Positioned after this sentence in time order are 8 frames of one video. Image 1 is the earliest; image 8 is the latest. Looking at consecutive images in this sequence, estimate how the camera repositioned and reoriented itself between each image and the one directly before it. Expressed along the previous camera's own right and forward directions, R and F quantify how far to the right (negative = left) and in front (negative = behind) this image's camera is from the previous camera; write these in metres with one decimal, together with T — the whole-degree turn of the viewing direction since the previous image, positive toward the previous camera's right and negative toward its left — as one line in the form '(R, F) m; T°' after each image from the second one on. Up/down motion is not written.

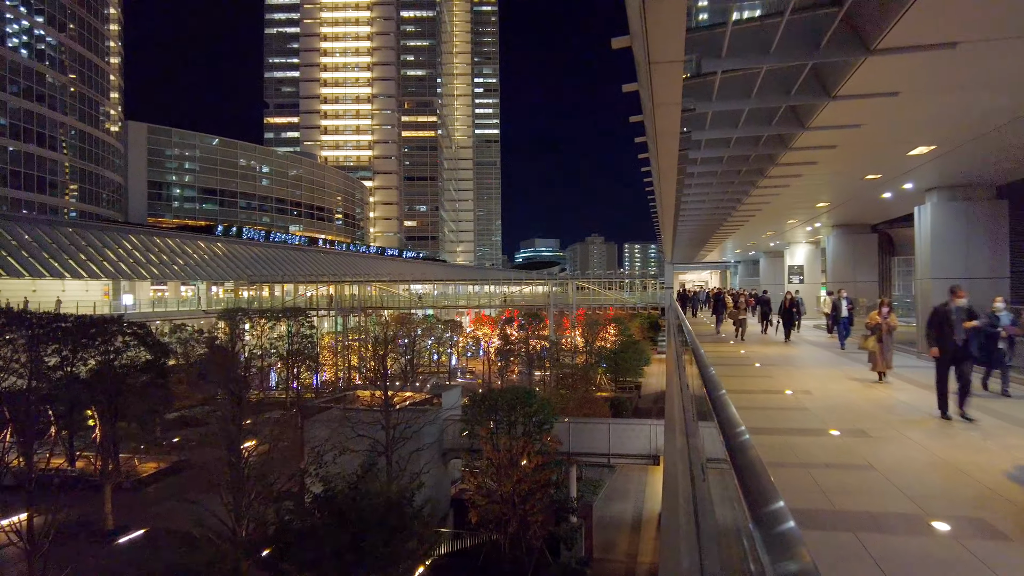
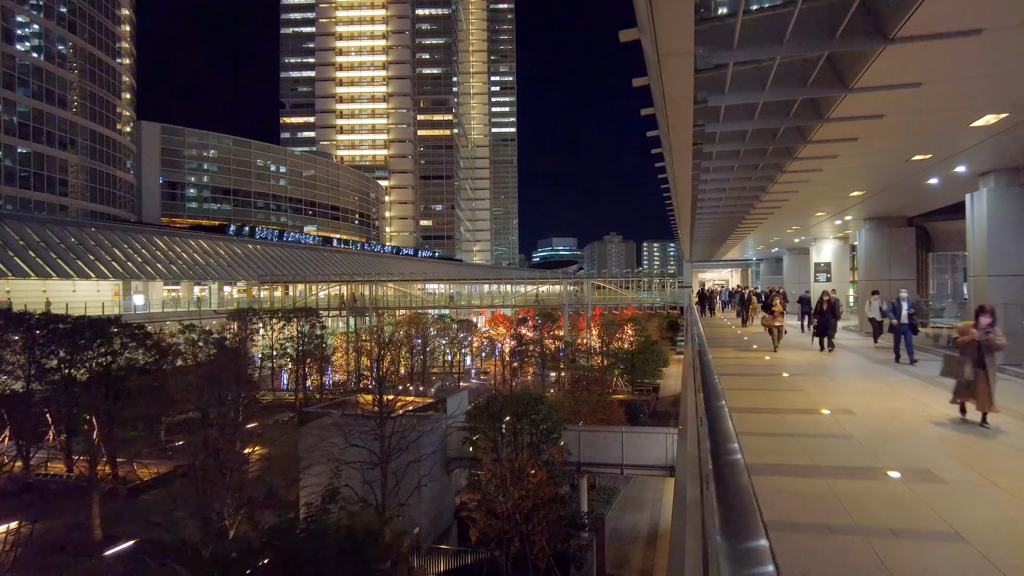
(+0.3, +1.1) m; -2°
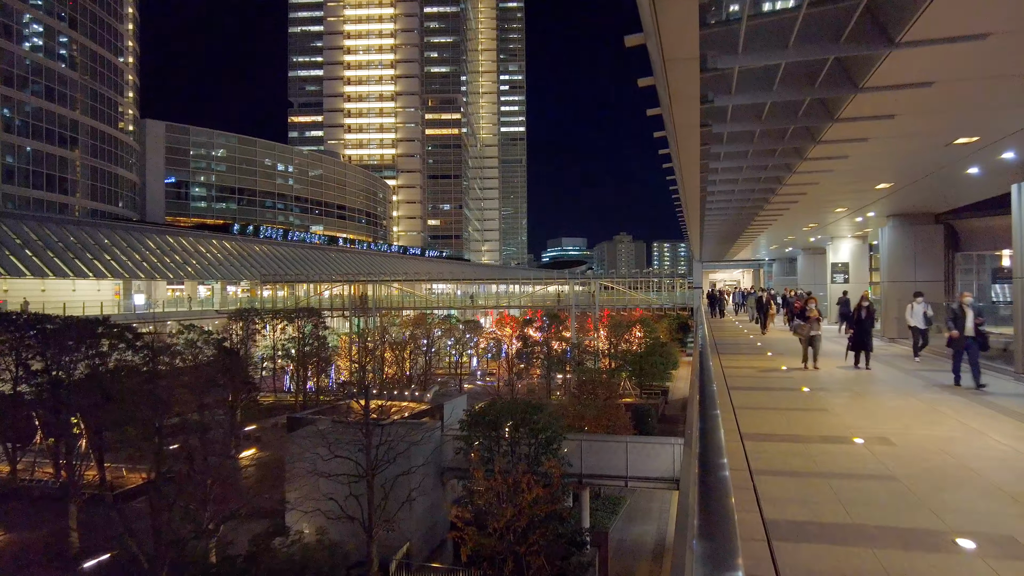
(+0.3, +0.9) m; -1°
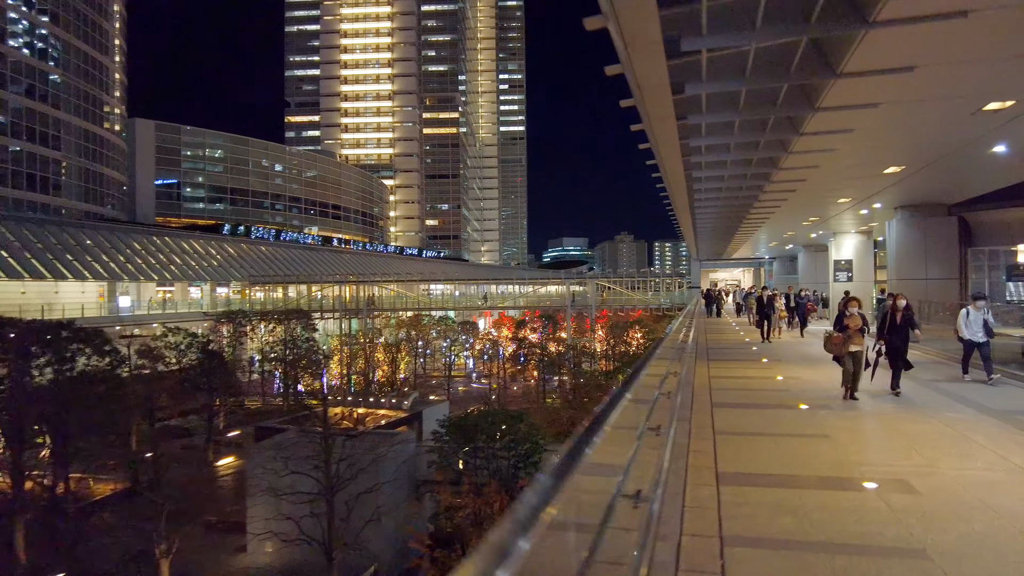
(+0.6, +1.1) m; 0°
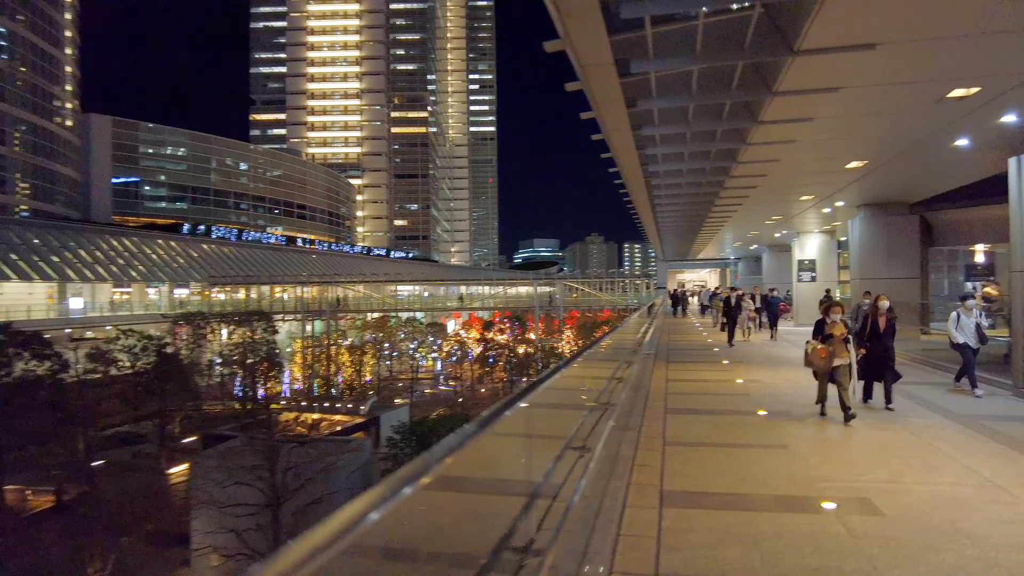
(+0.3, +0.5) m; +2°
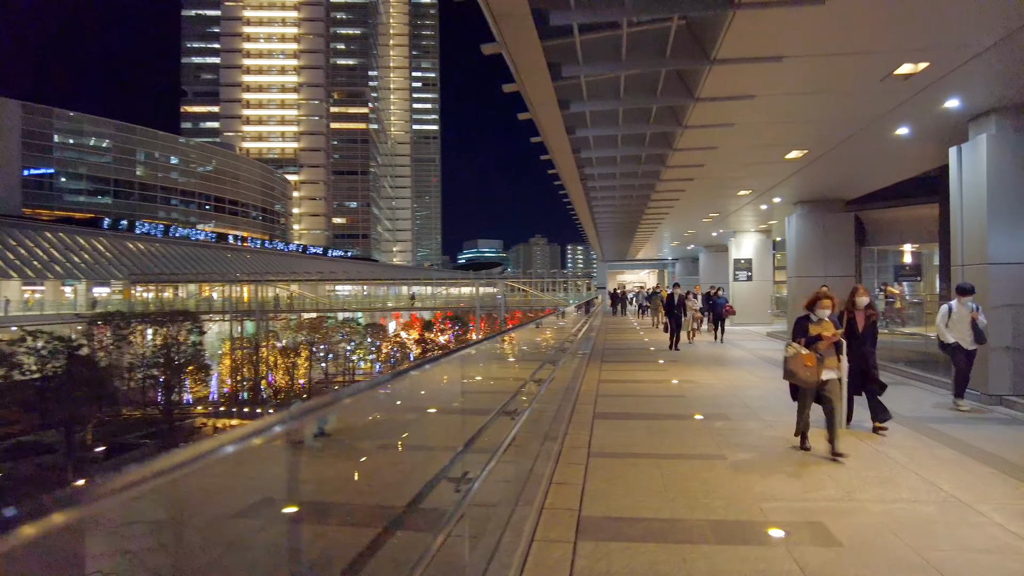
(+0.3, +0.7) m; +5°
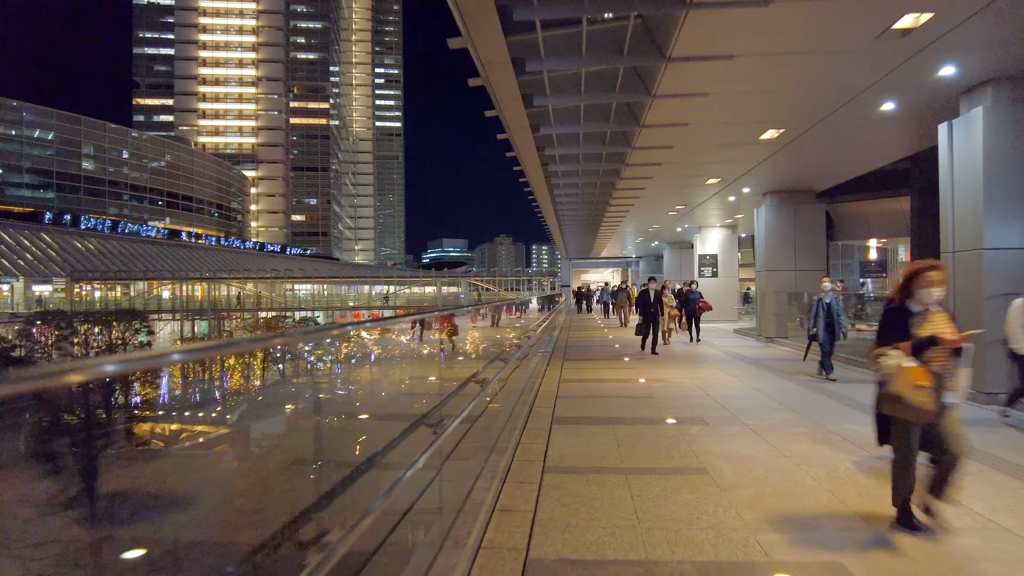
(+0.1, +0.7) m; +3°
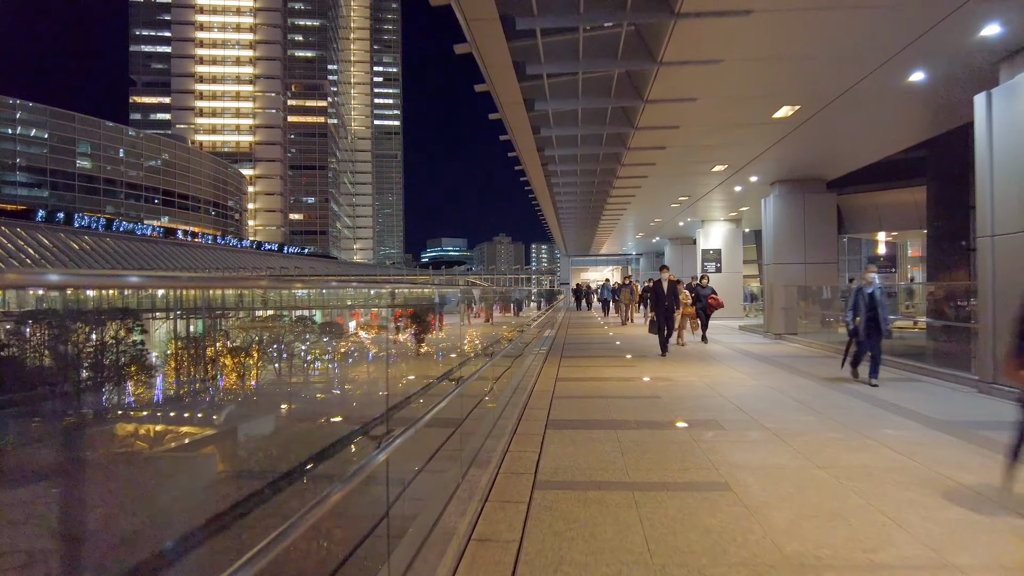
(+0.1, +0.6) m; 0°
